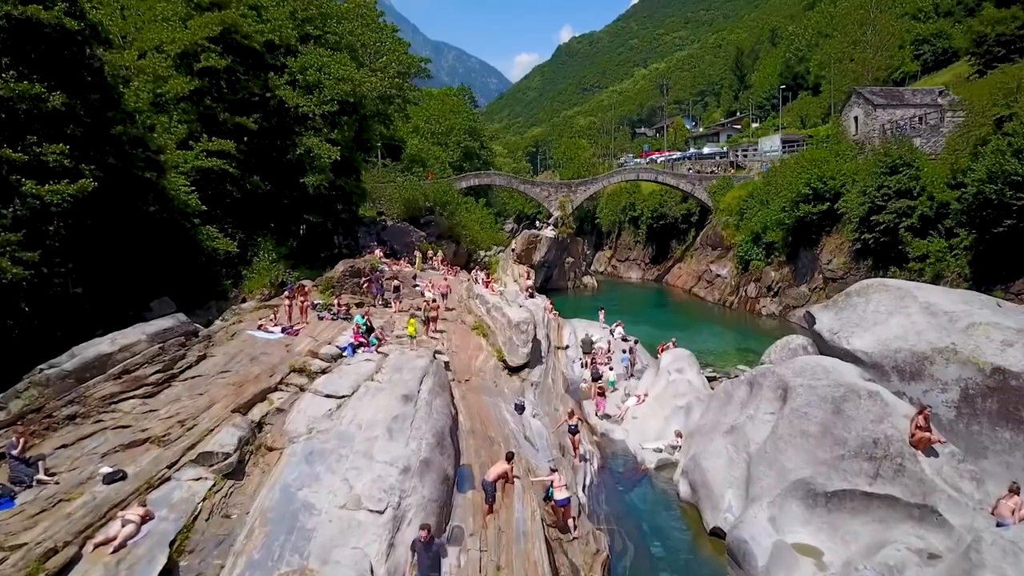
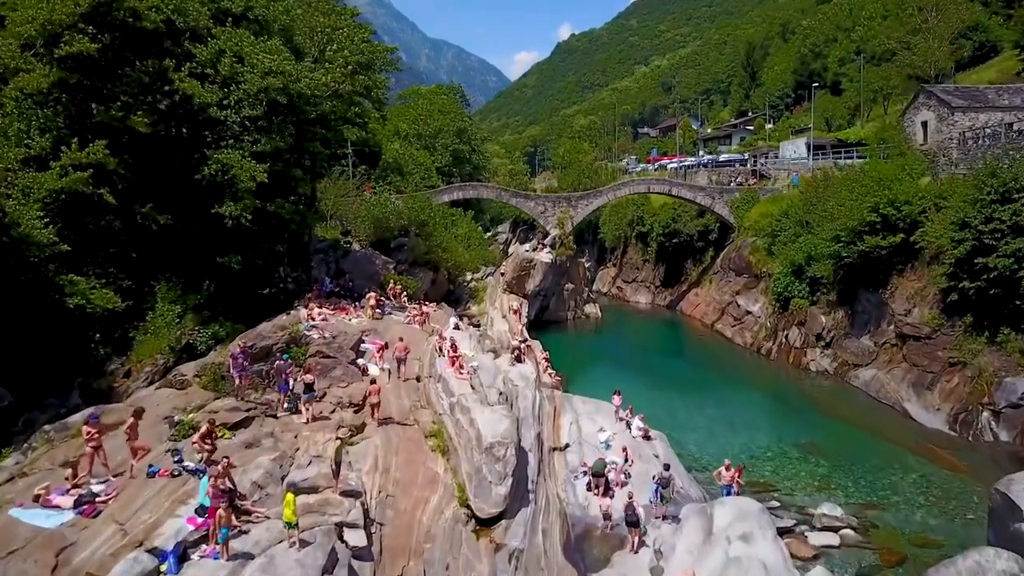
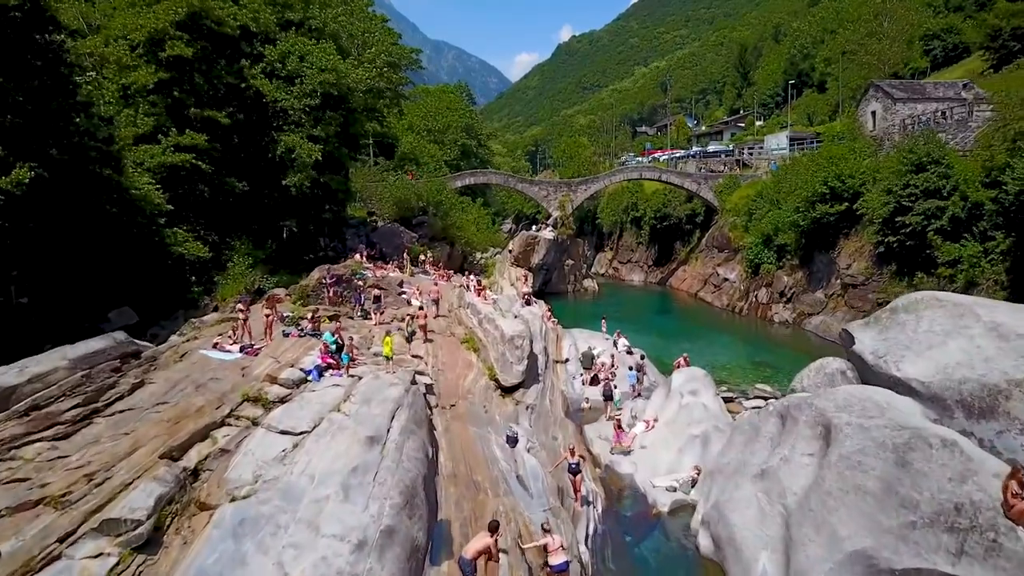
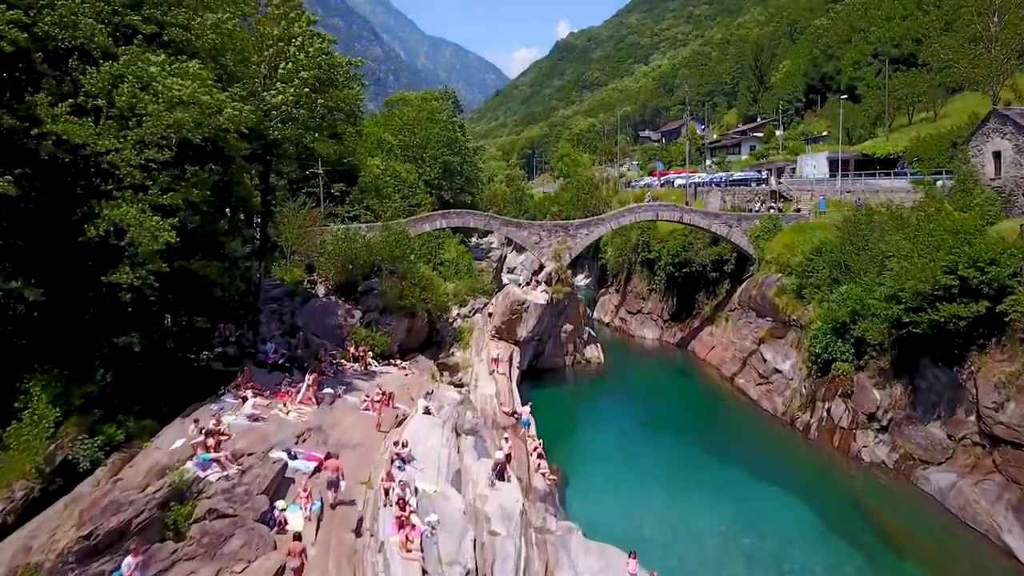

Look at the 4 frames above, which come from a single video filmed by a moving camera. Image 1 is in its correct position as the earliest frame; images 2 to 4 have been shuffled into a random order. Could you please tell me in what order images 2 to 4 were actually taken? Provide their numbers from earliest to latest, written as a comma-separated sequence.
3, 2, 4
